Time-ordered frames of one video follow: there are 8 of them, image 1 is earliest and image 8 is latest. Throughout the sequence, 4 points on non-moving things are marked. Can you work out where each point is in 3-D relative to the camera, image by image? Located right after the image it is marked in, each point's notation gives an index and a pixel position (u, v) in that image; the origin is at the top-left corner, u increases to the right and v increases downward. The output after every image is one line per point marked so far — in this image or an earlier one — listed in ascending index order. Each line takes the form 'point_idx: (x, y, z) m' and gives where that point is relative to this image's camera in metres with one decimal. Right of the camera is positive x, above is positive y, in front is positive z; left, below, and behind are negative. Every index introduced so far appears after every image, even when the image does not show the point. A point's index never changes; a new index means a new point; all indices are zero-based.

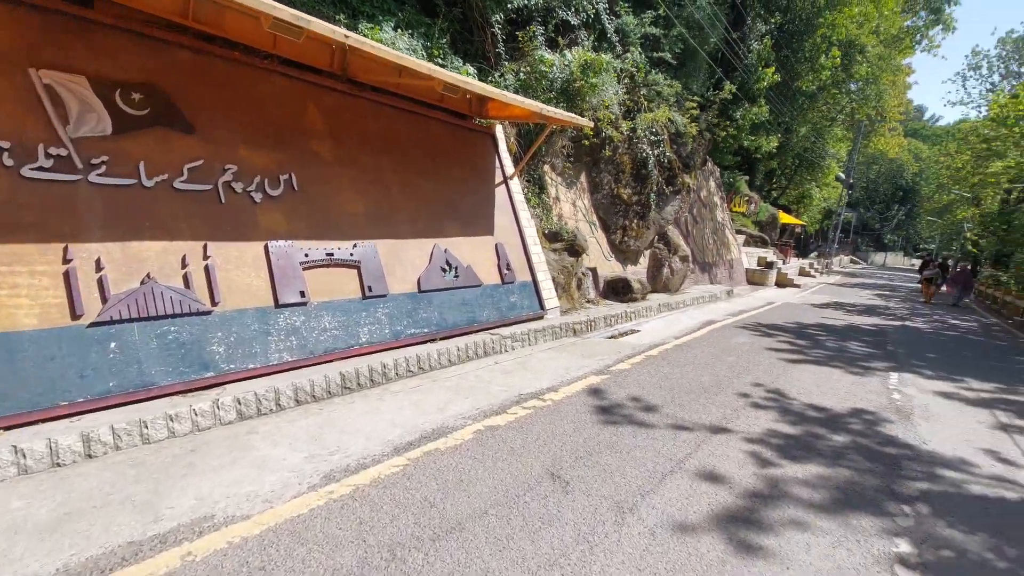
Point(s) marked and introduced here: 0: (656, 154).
0: (+3.8, +3.6, +13.3) m
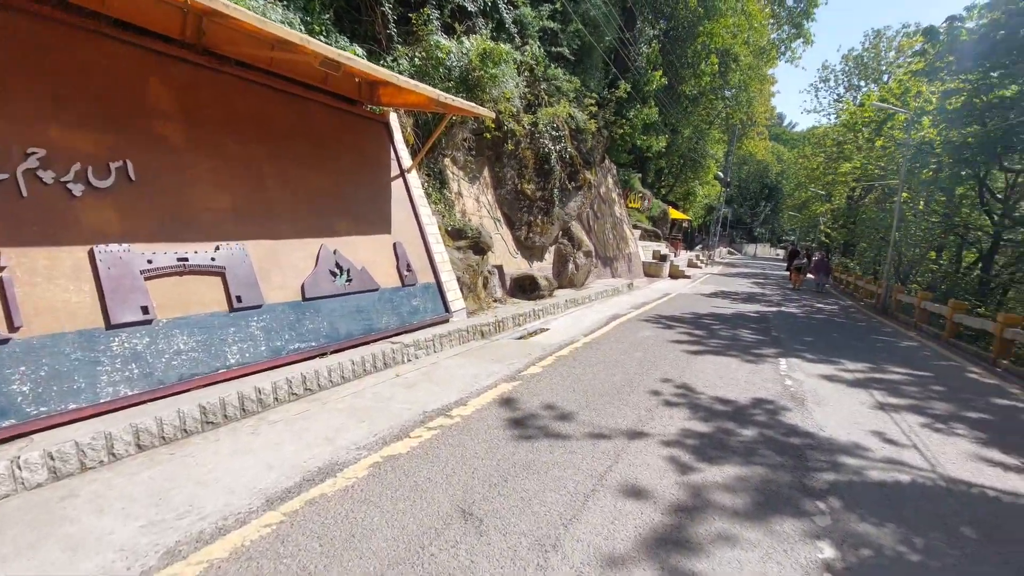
0: (+1.2, +3.7, +13.3) m
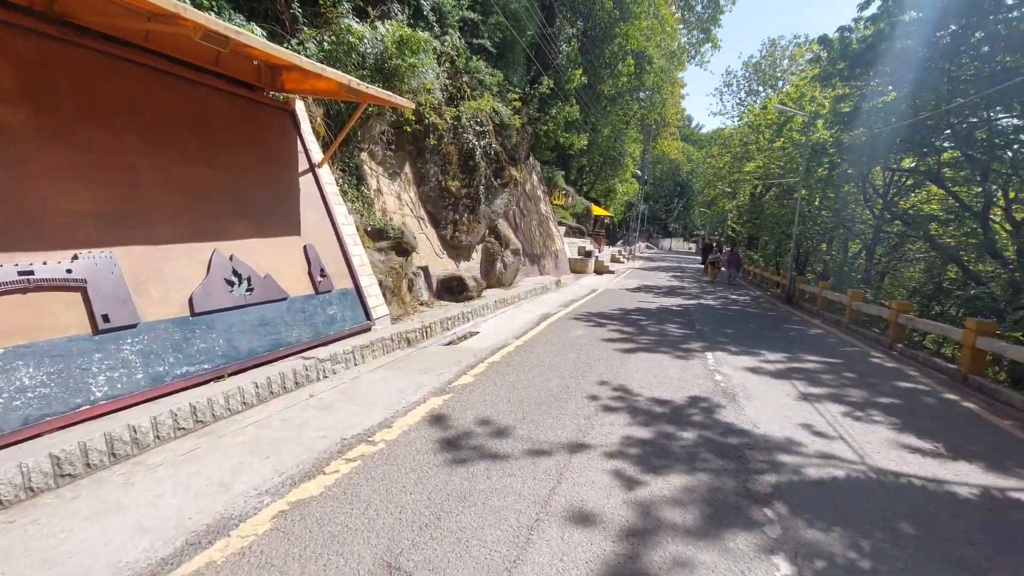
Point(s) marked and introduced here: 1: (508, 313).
0: (-0.8, +3.7, +12.8) m
1: (-0.1, -0.6, +12.0) m
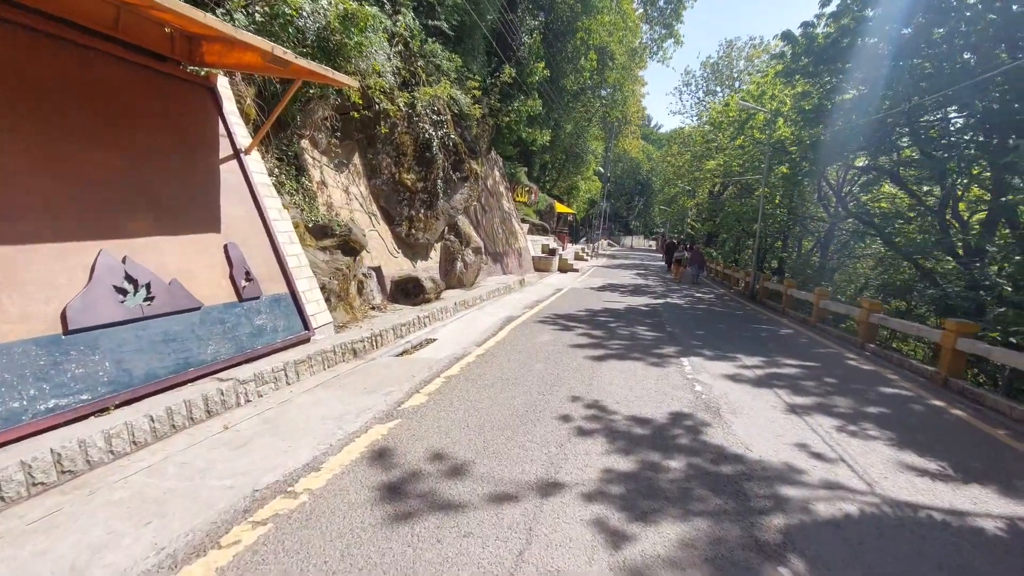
0: (-1.7, +3.6, +11.9) m
1: (-0.9, -0.6, +11.2) m
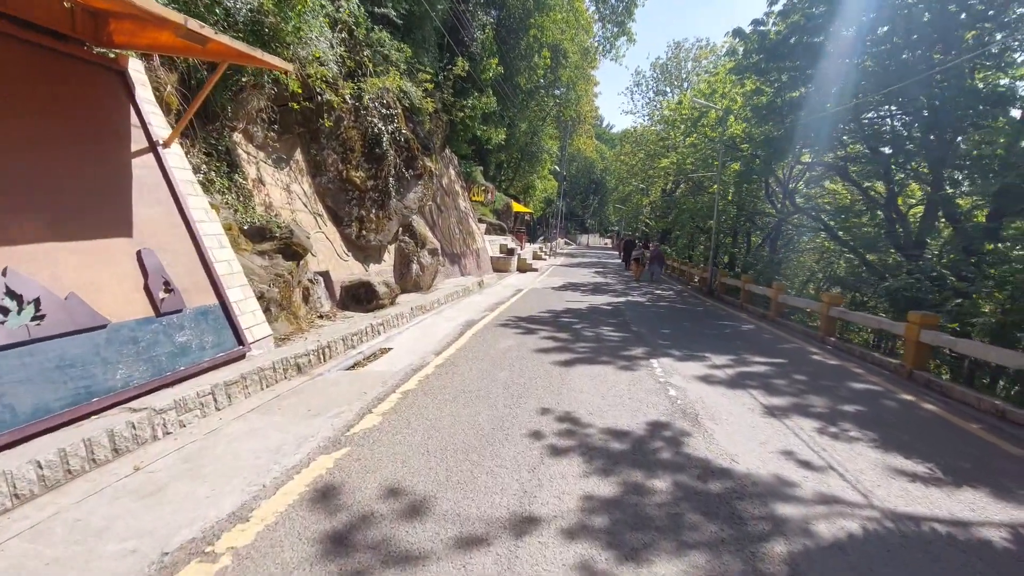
0: (-2.7, +3.5, +11.2) m
1: (-1.8, -0.7, +10.5) m
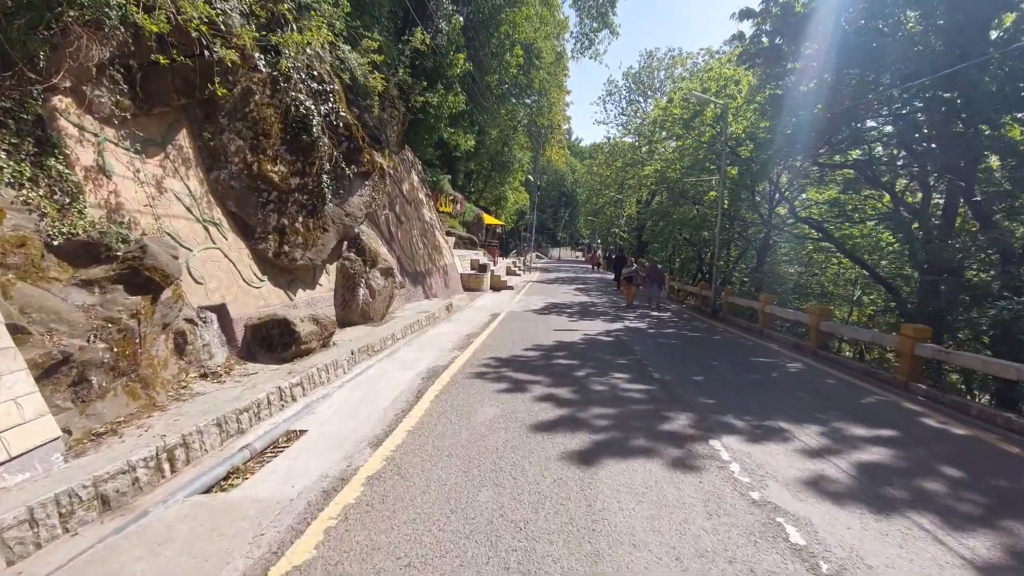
0: (-3.2, +2.9, +8.4) m
1: (-2.1, -1.2, +7.7) m
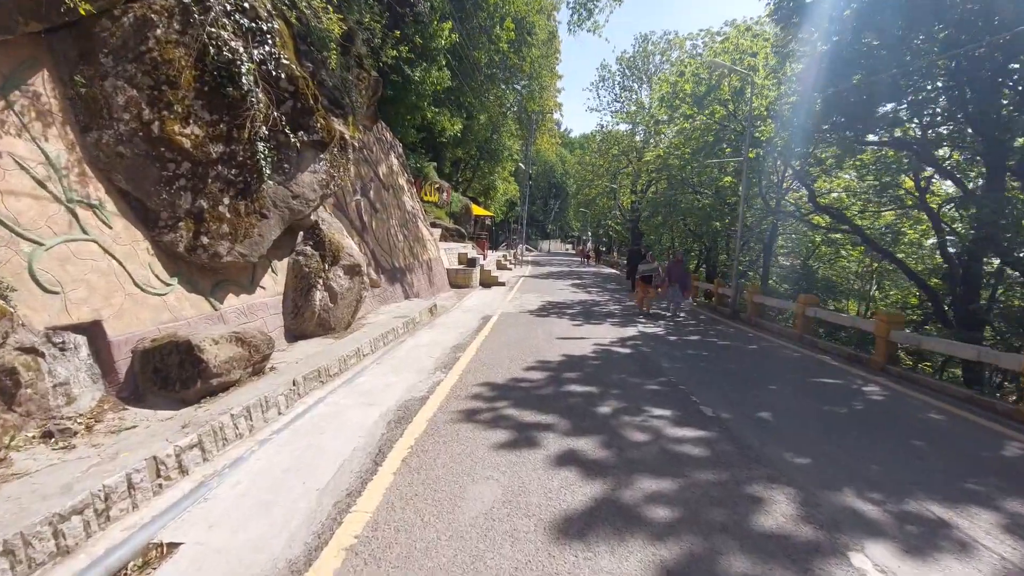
0: (-3.2, +2.9, +6.3) m
1: (-2.1, -1.3, +5.6) m
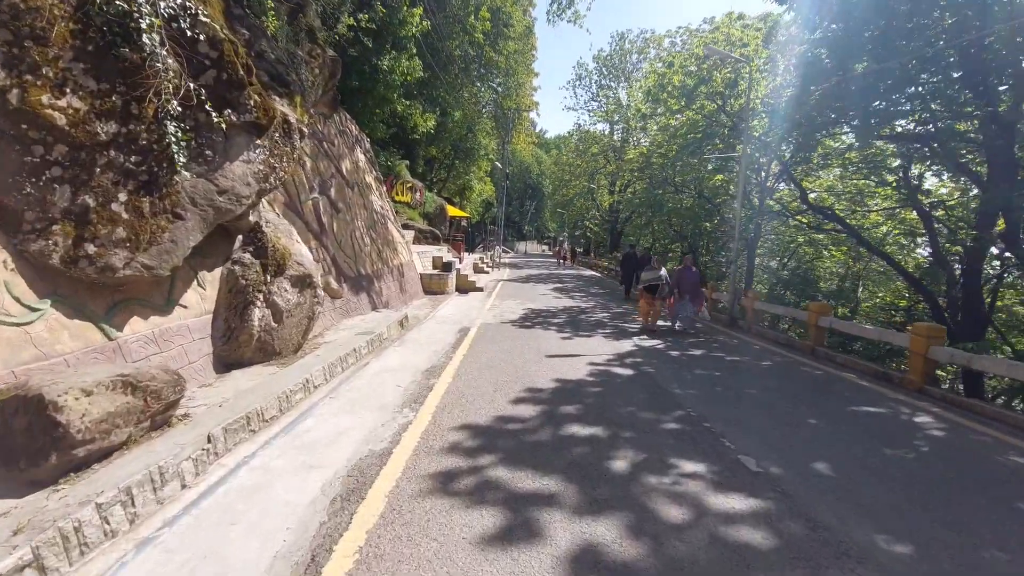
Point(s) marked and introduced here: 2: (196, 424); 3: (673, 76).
0: (-3.4, +2.7, +4.9) m
1: (-2.2, -1.5, +4.2) m
2: (-2.8, -1.2, +4.4) m
3: (+6.3, +8.1, +19.4) m
